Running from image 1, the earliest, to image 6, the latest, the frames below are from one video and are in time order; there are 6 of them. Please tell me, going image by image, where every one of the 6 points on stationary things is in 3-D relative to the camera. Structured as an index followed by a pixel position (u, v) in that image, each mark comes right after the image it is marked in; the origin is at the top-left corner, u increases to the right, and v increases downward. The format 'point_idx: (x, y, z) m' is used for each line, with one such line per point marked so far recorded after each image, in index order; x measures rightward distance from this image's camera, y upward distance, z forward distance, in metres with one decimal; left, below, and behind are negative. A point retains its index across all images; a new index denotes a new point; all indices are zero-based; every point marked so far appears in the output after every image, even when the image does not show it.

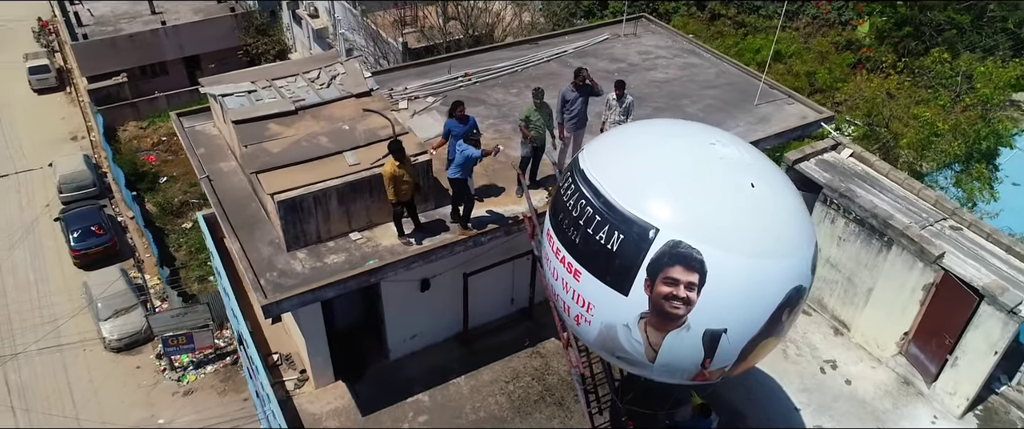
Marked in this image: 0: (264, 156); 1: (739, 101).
0: (-3.3, +0.8, +9.5) m
1: (+4.2, +2.1, +13.4) m
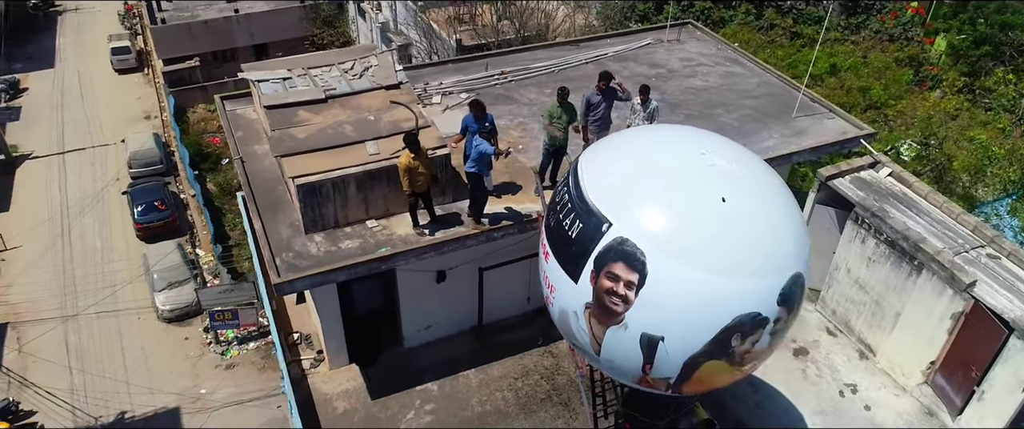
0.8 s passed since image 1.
0: (-3.1, +1.0, +9.9) m
1: (+4.8, +1.9, +13.1) m
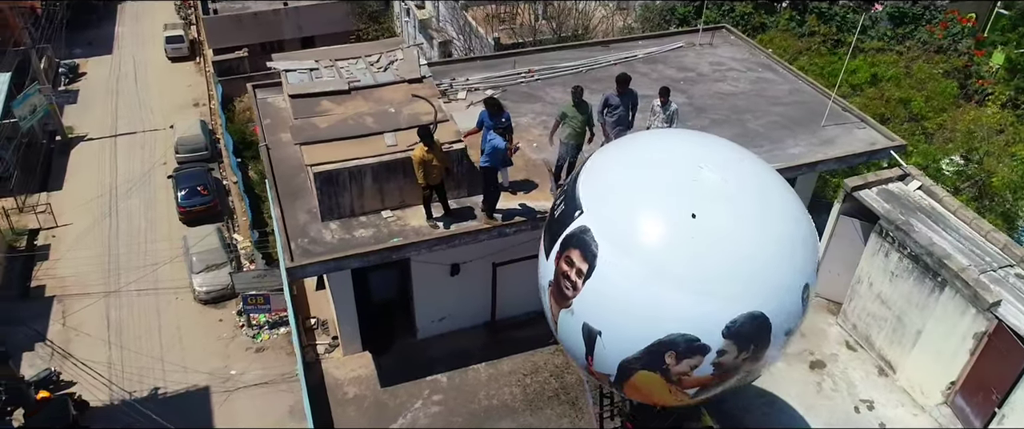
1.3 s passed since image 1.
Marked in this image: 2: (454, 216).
0: (-2.8, +1.2, +10.1) m
1: (+5.2, +1.7, +12.9) m
2: (-0.8, 0.0, +10.1) m
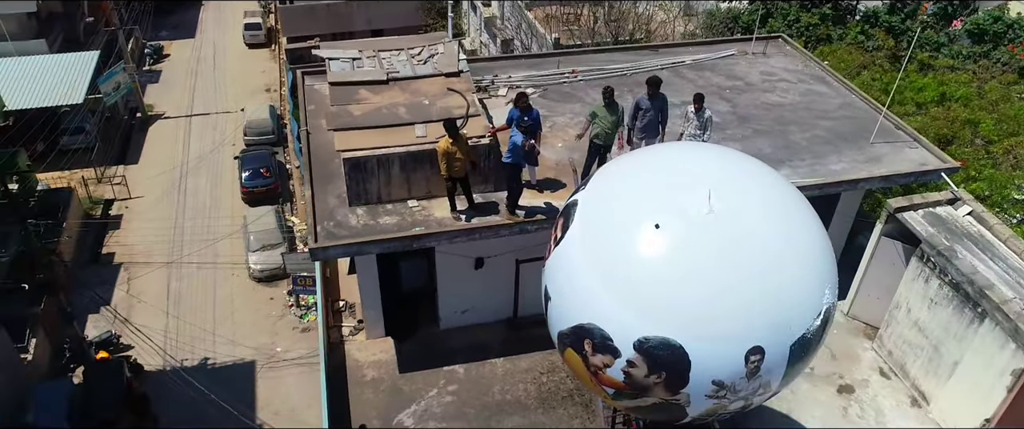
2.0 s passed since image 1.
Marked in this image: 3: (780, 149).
0: (-2.4, +1.4, +10.4) m
1: (+5.9, +1.4, +12.4) m
2: (-0.5, +0.1, +10.3) m
3: (+4.5, +1.1, +12.0) m
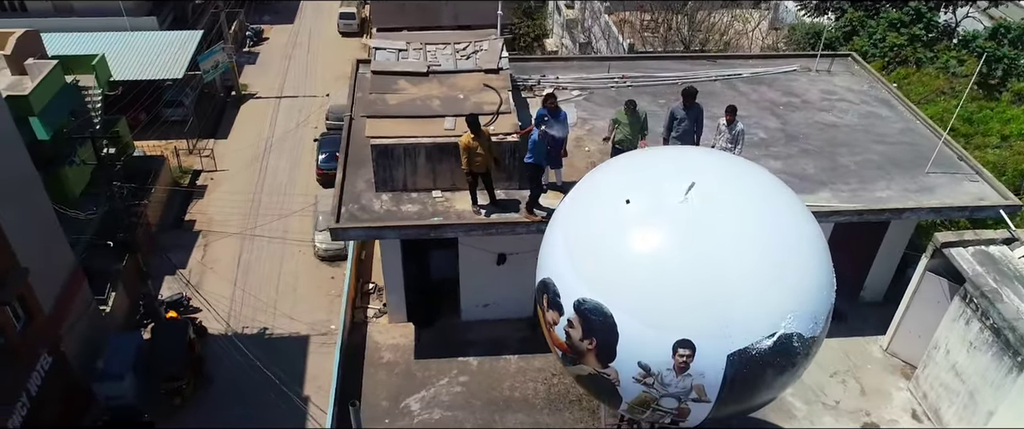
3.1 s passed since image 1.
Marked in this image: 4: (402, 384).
0: (-2.0, +1.7, +10.8) m
1: (+6.5, +0.8, +11.8) m
2: (-0.2, +0.1, +10.4) m
3: (+5.0, +0.7, +11.6) m
4: (-1.7, -2.6, +11.1) m
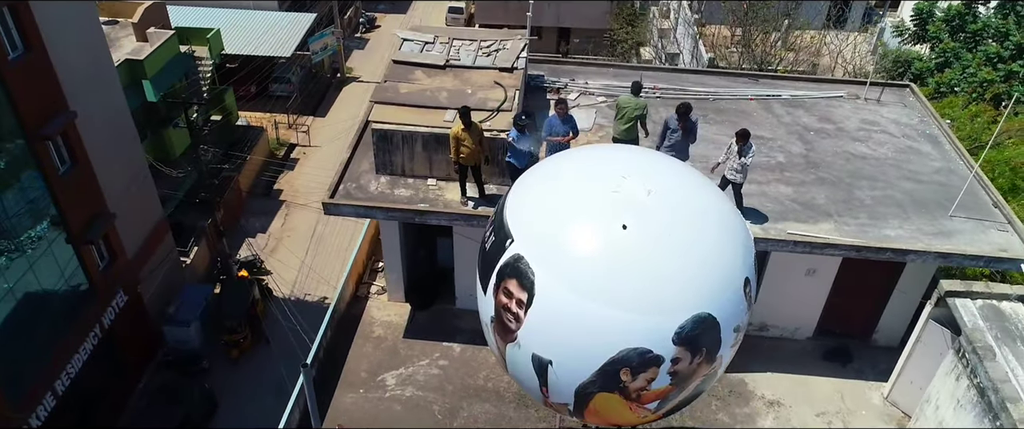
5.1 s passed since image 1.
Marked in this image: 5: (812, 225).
0: (-1.9, +1.9, +11.3) m
1: (+6.5, +0.2, +11.0) m
2: (-0.4, +0.2, +10.7) m
3: (+5.0, +0.2, +11.1) m
4: (-2.1, -2.3, +11.7) m
5: (+4.4, -0.2, +10.6) m
